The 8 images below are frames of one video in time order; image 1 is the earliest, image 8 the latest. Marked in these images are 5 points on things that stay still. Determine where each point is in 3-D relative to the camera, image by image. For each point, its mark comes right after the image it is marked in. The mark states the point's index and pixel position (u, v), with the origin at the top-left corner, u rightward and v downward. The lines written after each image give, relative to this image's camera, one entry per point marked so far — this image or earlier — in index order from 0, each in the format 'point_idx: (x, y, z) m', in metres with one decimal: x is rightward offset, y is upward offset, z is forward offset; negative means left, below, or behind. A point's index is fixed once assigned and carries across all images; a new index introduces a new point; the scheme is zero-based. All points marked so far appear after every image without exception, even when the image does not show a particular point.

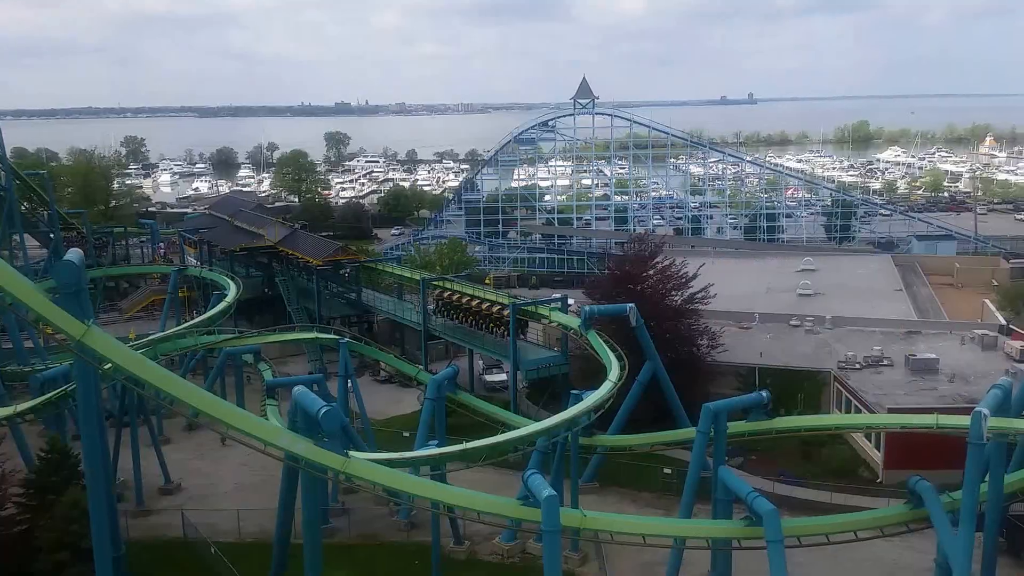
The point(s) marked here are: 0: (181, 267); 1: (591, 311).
0: (-4.8, +0.3, +12.6) m
1: (+0.8, -0.3, +9.4) m
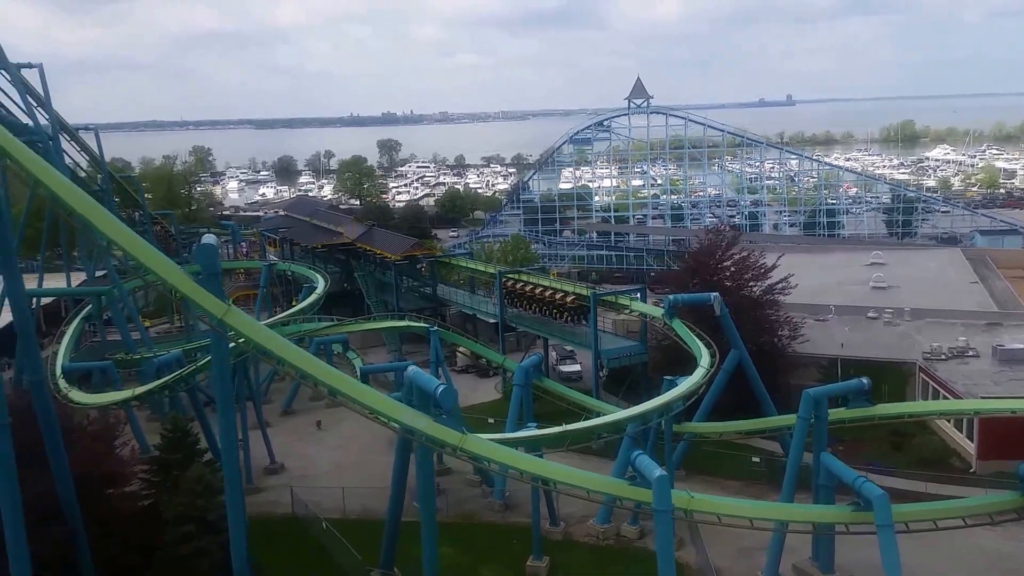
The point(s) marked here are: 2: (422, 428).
0: (-3.7, +0.4, +13.0) m
1: (+1.8, -0.1, +9.6) m
2: (-0.7, -1.1, +6.7) m
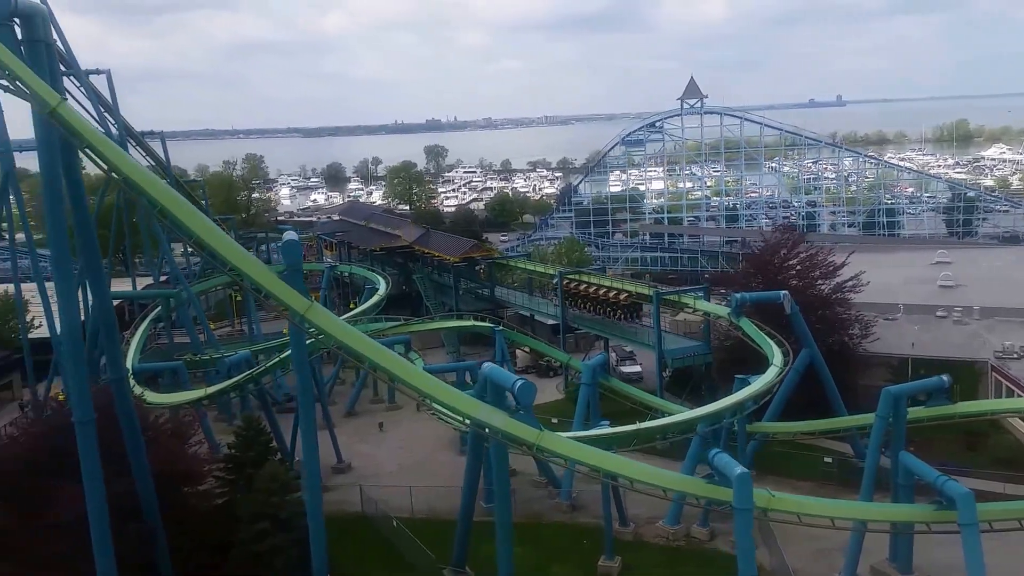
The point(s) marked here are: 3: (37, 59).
0: (-2.8, +0.4, +13.2) m
1: (+2.5, -0.1, +9.5) m
2: (-0.1, -1.1, +6.7) m
3: (-3.5, +1.7, +6.3) m
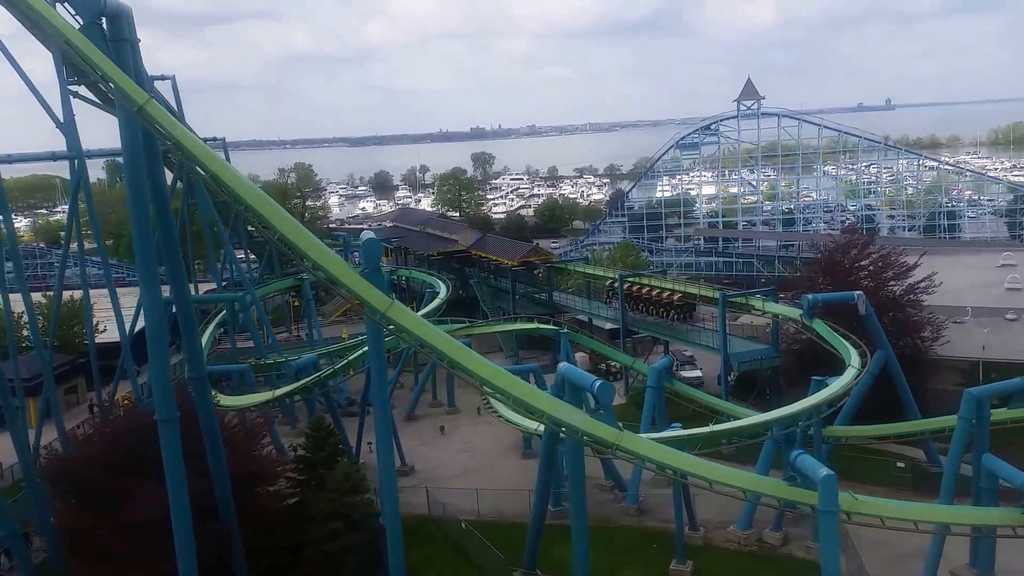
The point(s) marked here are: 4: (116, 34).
0: (-1.9, +0.3, +13.2) m
1: (+3.3, -0.1, +9.3) m
2: (+0.5, -1.1, +6.7) m
3: (-2.9, +1.7, +6.4) m
4: (-2.9, +1.8, +6.3) m
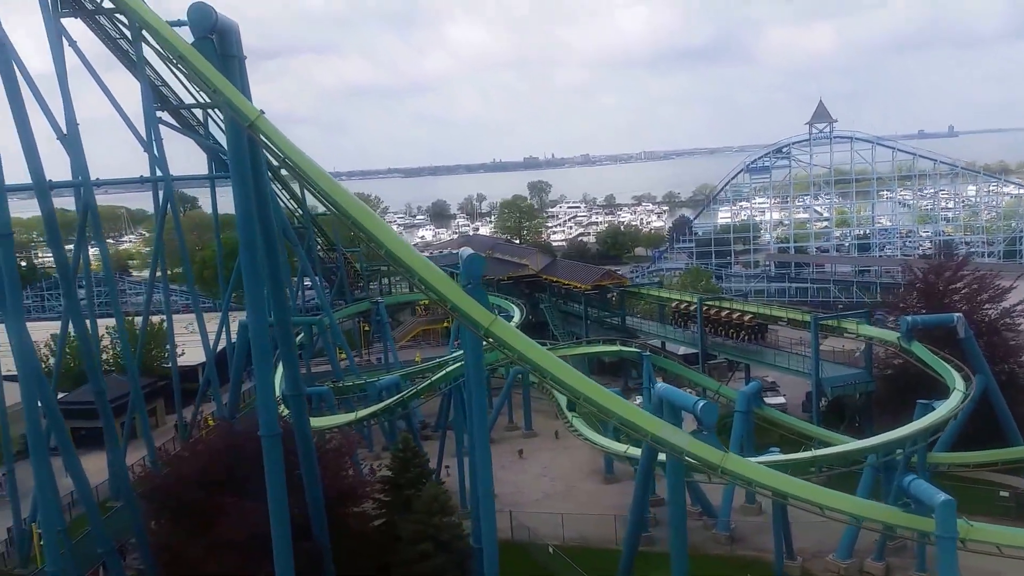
0: (-0.7, -0.1, +13.2) m
1: (+4.2, -0.4, +9.0) m
2: (+1.3, -1.2, +6.5) m
3: (-2.1, +1.6, +6.5) m
4: (-2.1, +1.7, +6.4) m
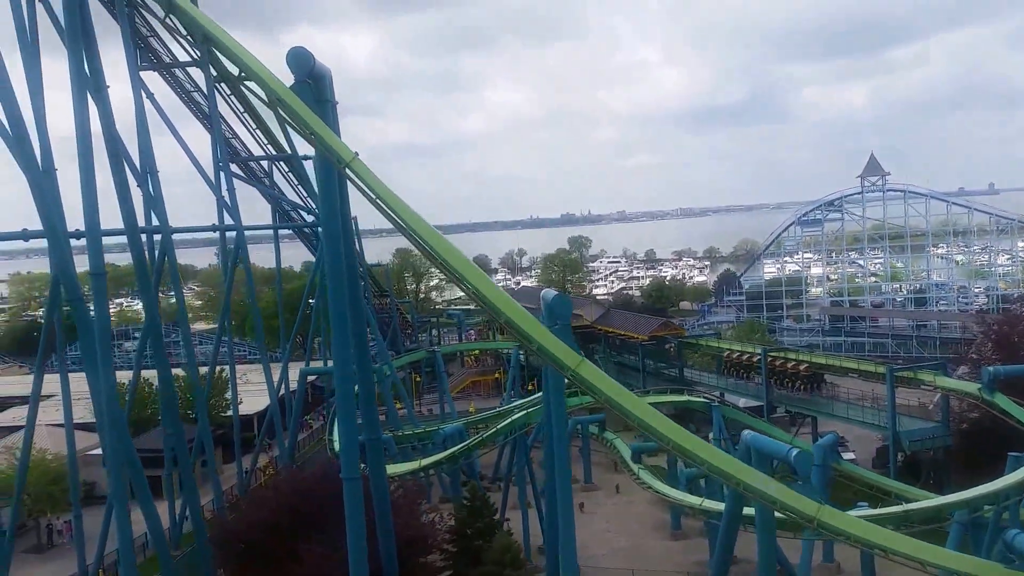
0: (+0.1, -0.8, +13.2) m
1: (+4.9, -0.9, +8.8) m
2: (+1.9, -1.5, +6.3) m
3: (-1.4, +1.3, +6.6) m
4: (-1.4, +1.4, +6.5) m
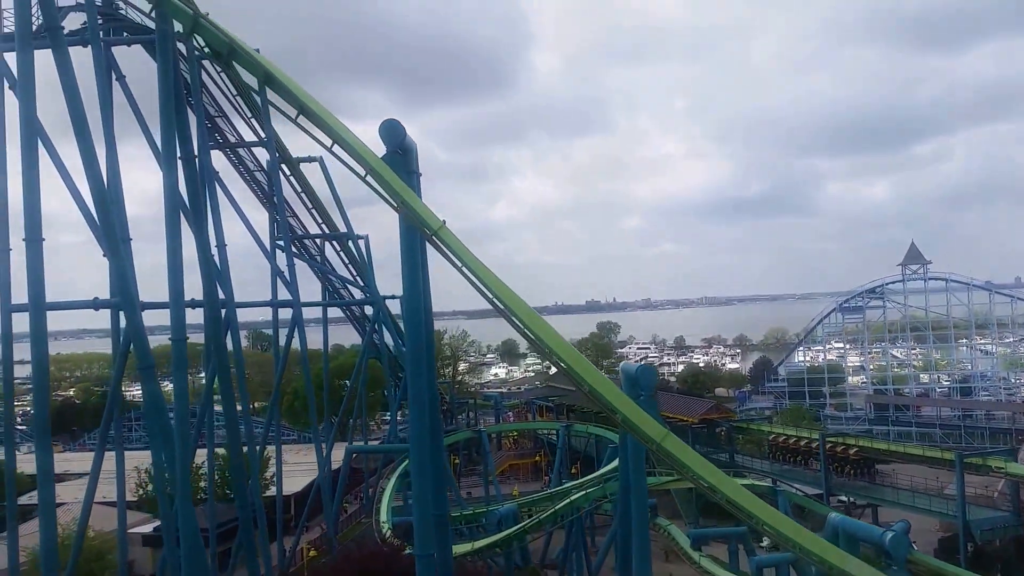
0: (+0.9, -2.1, +13.0) m
1: (+5.6, -1.7, +8.6) m
2: (+2.5, -2.0, +6.1) m
3: (-0.8, +0.7, +6.7) m
4: (-0.8, +0.9, +6.6) m
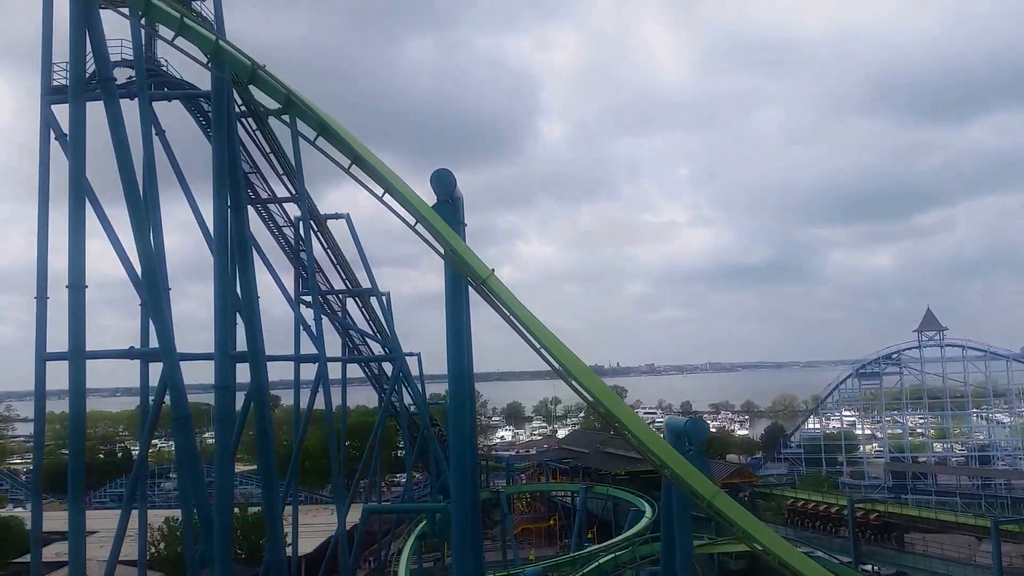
0: (+1.2, -2.9, +12.8) m
1: (+5.9, -2.3, +8.5) m
2: (+2.9, -2.4, +5.9) m
3: (-0.4, +0.3, +6.8) m
4: (-0.4, +0.5, +6.7) m
